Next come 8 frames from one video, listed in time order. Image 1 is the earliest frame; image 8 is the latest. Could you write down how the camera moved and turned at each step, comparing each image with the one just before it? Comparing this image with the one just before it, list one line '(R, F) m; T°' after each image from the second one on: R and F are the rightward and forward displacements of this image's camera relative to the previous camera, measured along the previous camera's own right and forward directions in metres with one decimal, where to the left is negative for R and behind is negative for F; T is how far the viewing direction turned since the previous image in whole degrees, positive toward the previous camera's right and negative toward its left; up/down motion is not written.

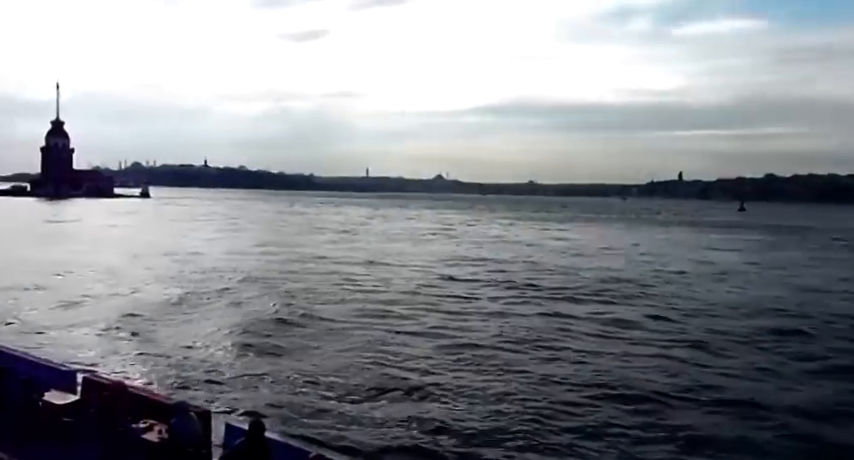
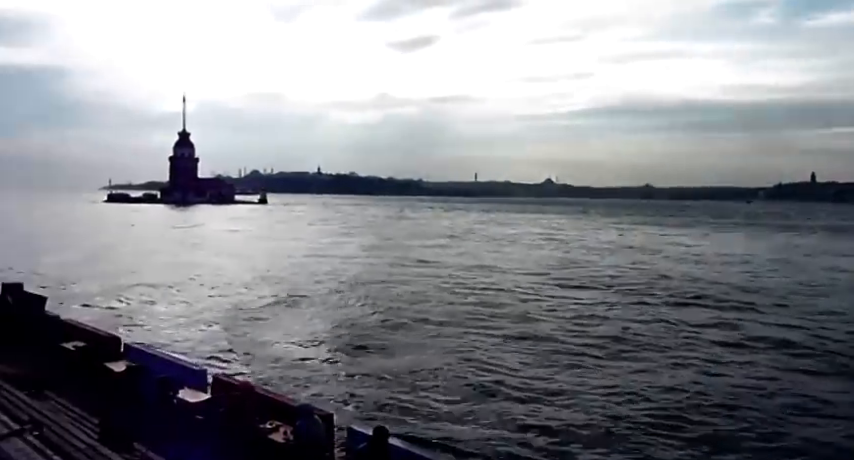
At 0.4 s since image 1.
(-0.8, +0.8) m; -9°
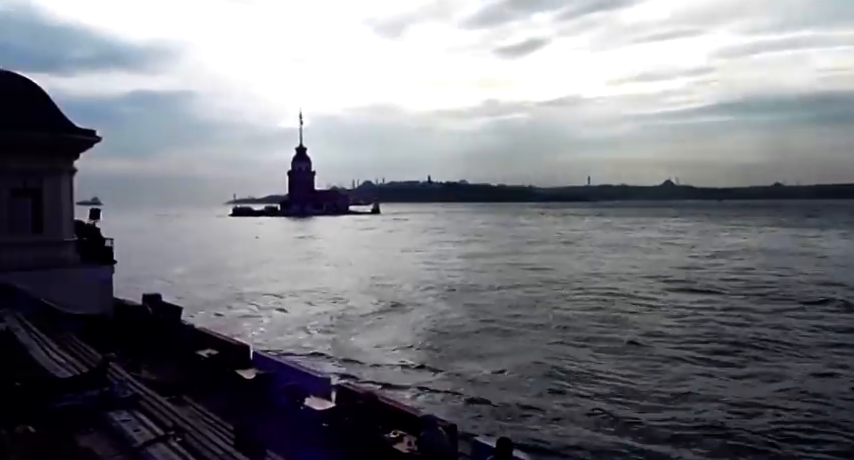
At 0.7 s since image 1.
(-0.5, +0.6) m; -10°
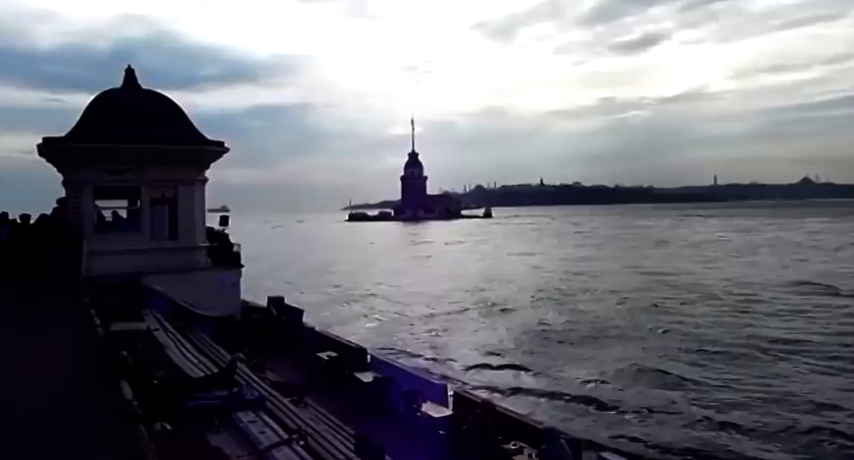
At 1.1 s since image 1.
(-0.2, +0.4) m; -10°
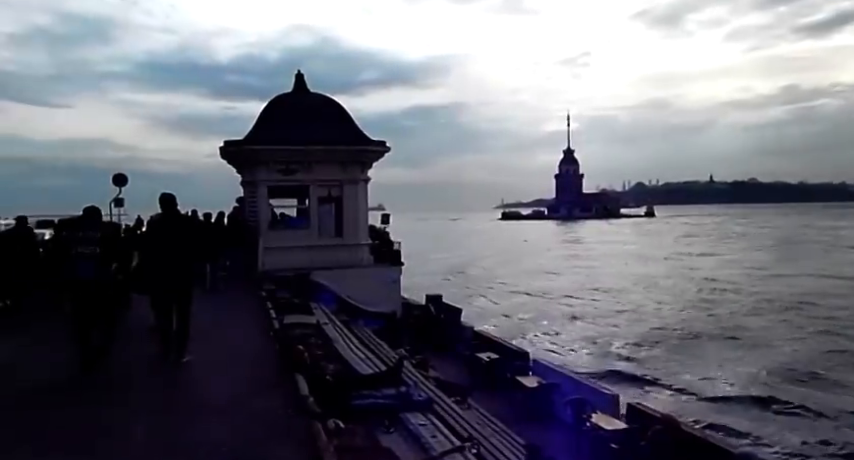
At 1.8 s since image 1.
(-0.7, +0.4) m; -13°
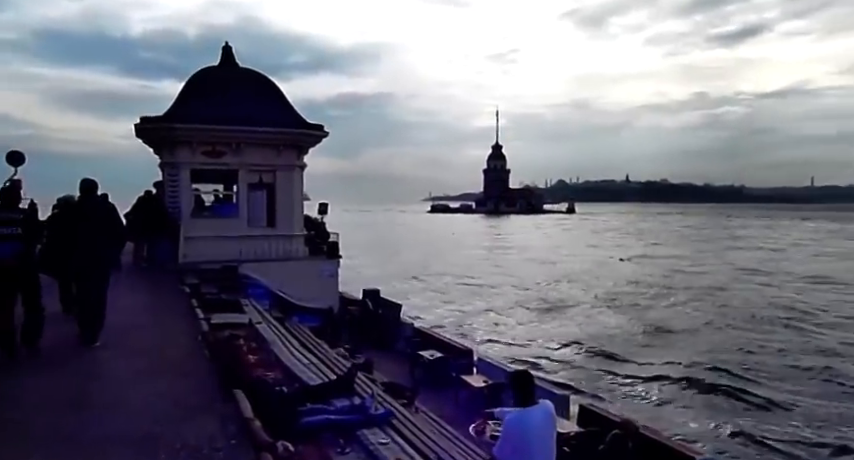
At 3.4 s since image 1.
(-1.0, +0.6) m; +10°
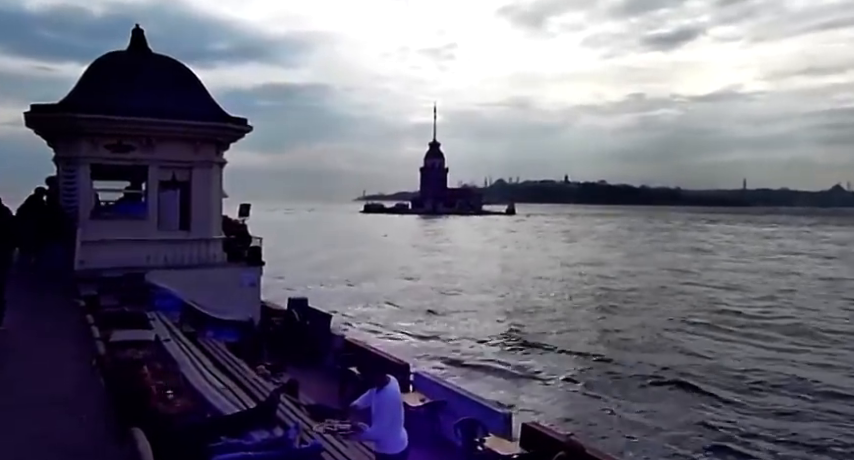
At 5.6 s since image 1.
(+0.2, +0.9) m; +6°
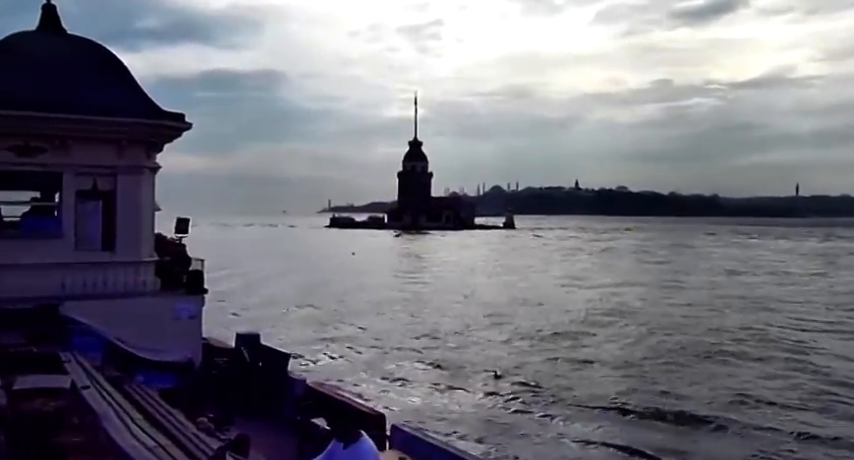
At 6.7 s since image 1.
(+0.6, +2.4) m; -1°
